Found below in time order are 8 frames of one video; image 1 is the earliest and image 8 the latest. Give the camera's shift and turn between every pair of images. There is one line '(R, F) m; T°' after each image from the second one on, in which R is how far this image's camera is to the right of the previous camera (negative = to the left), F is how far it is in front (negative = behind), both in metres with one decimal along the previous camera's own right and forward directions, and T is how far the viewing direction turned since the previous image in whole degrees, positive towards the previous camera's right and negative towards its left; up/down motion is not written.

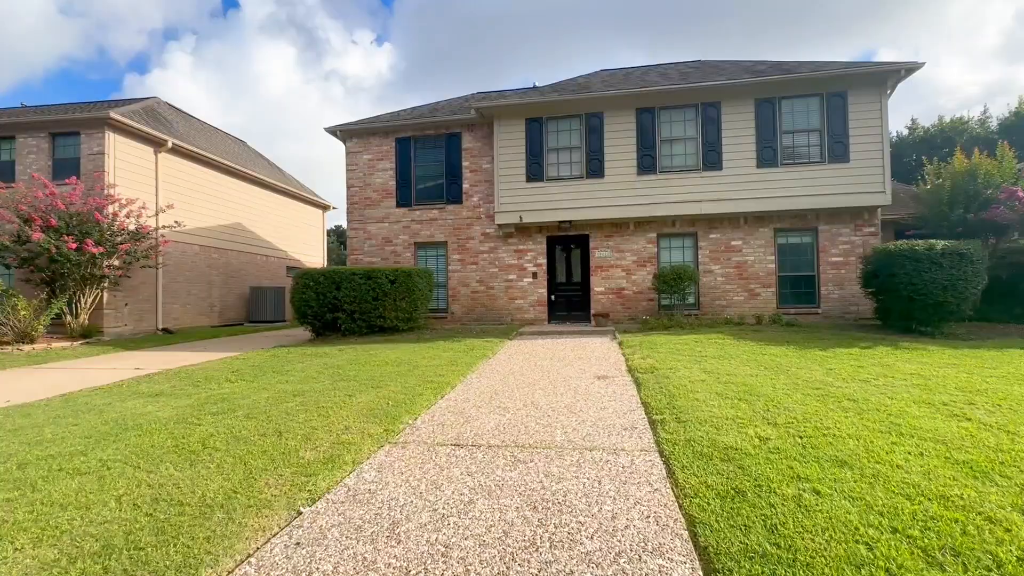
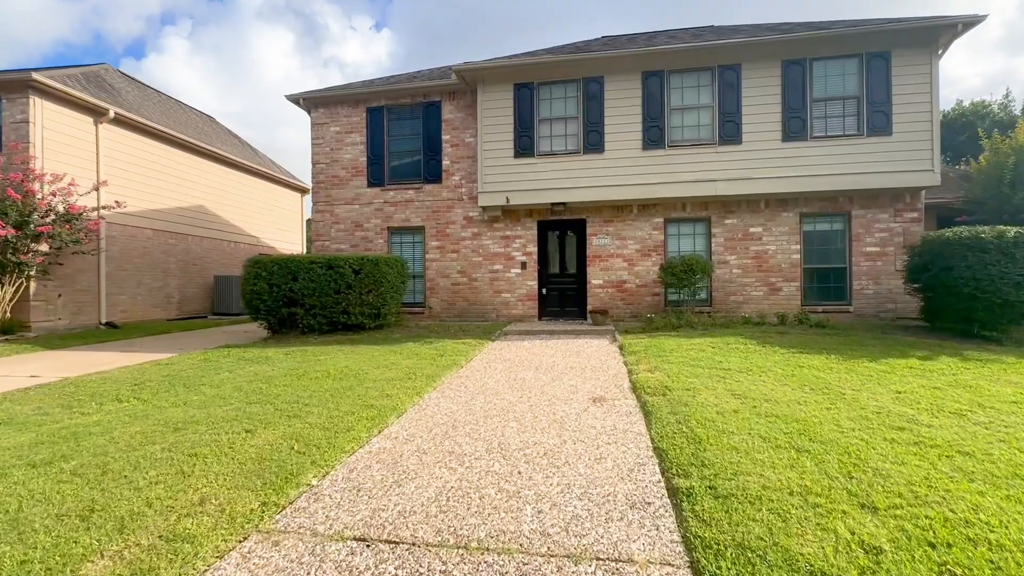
(+0.3, +1.5) m; 0°
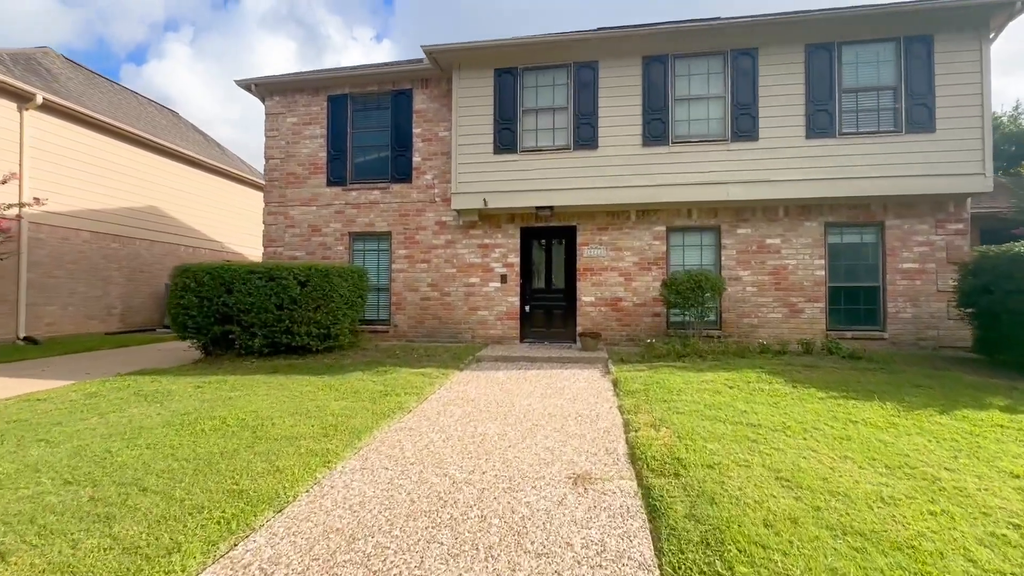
(+0.4, +1.5) m; +1°
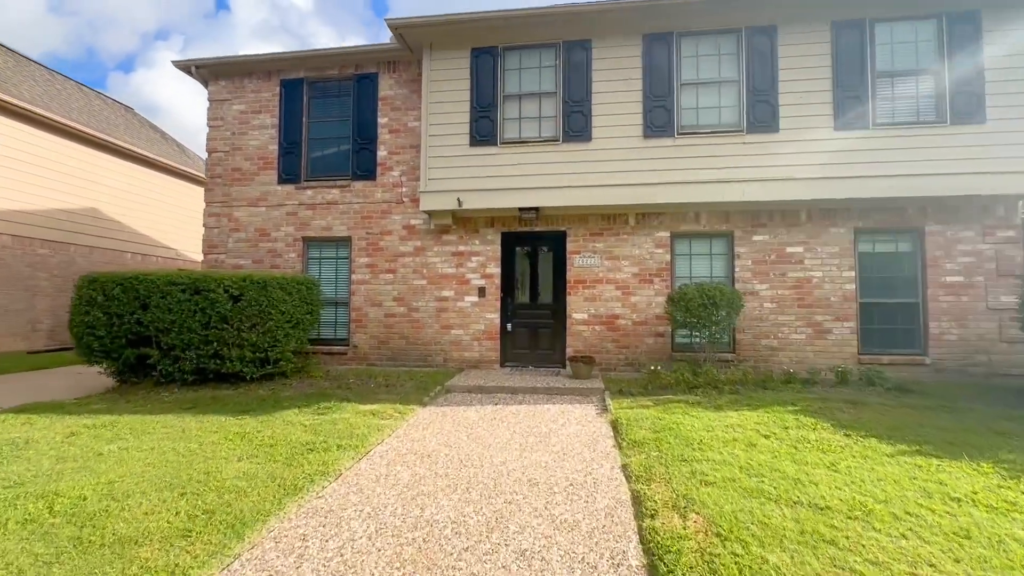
(+0.2, +1.3) m; +1°
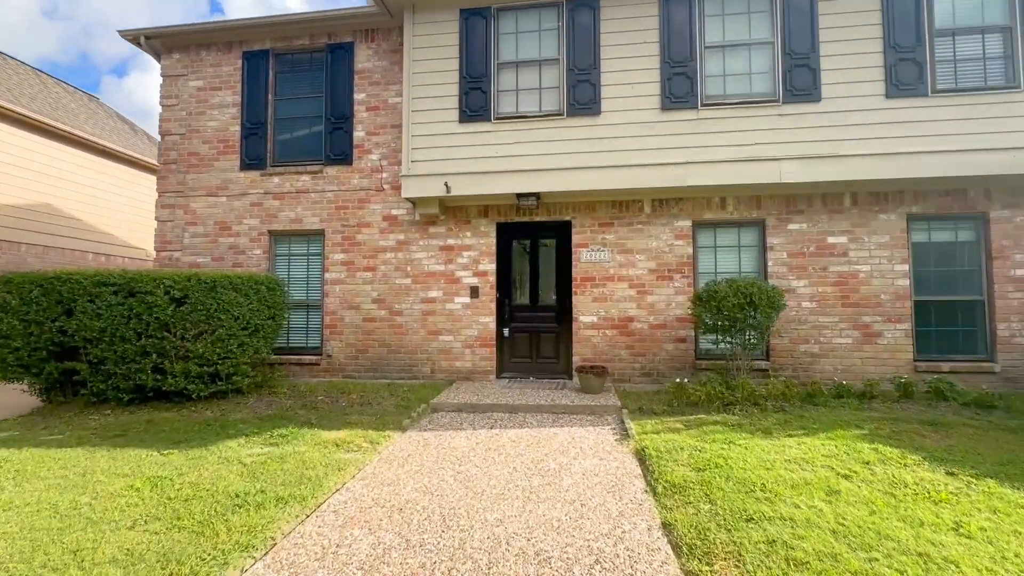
(0.0, +1.1) m; 0°
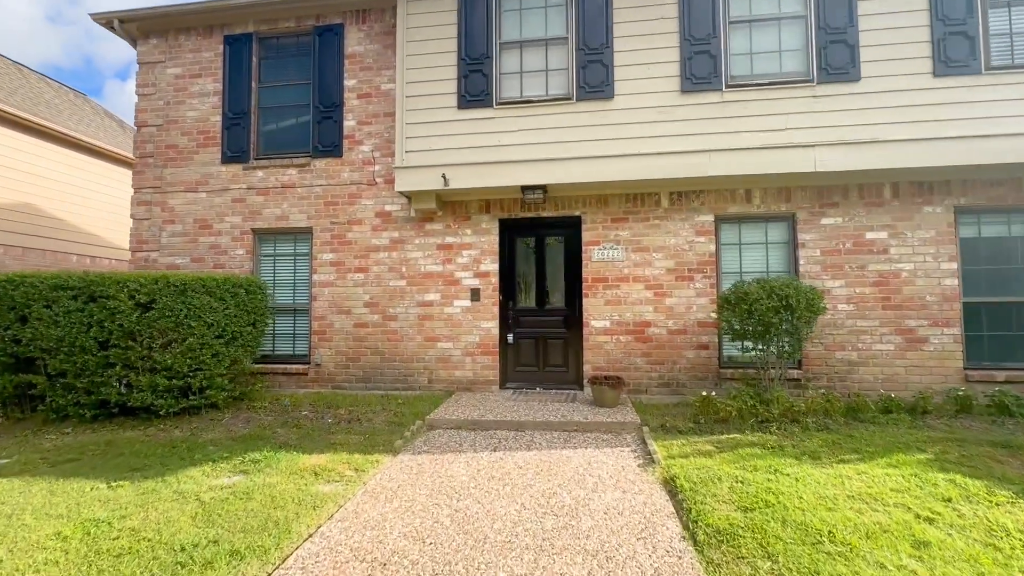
(0.0, +0.6) m; 0°
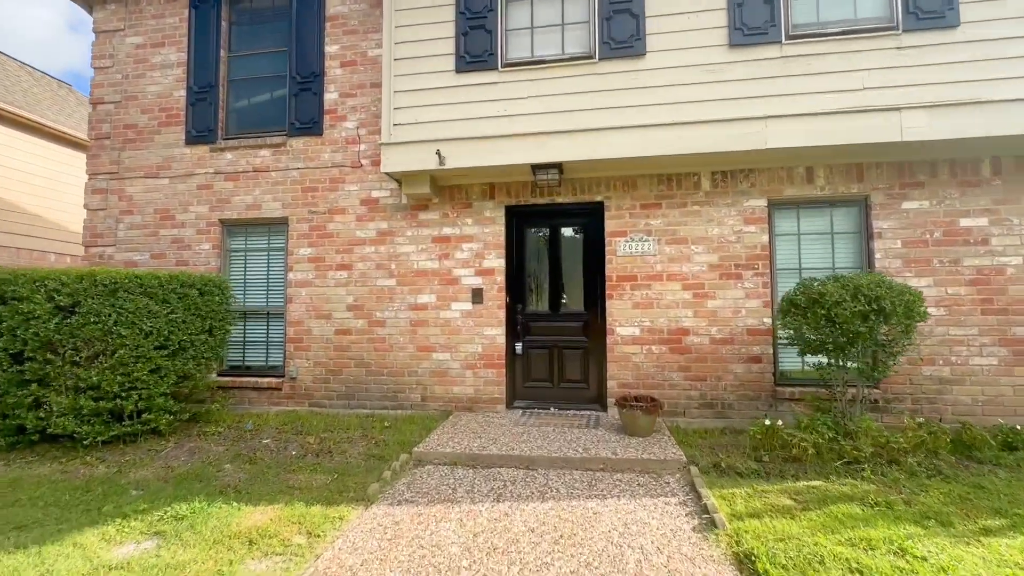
(0.0, +1.0) m; -1°
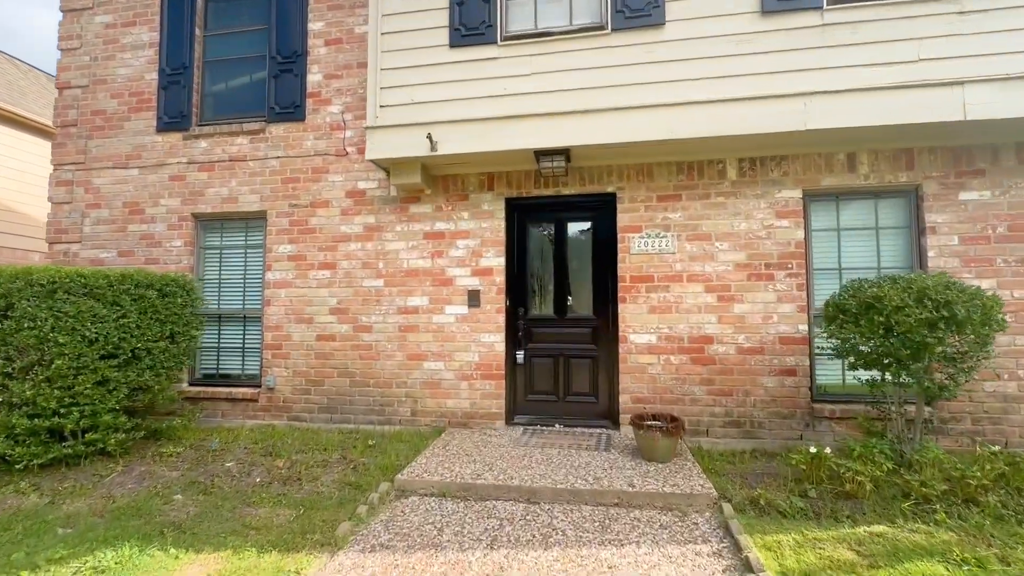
(0.0, +0.6) m; -1°
